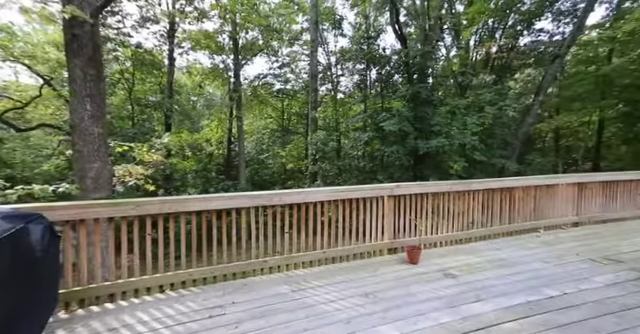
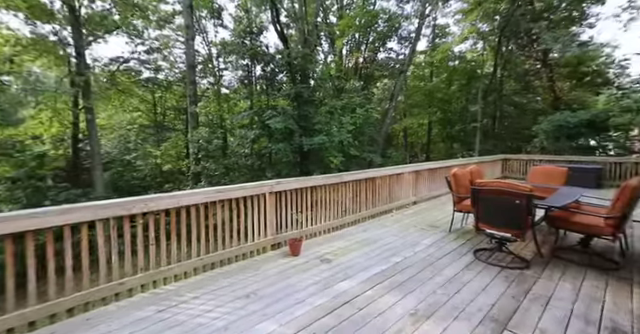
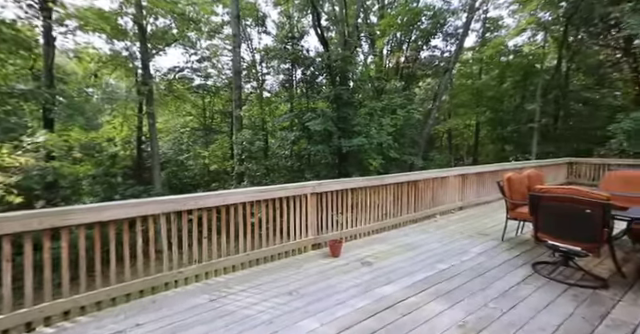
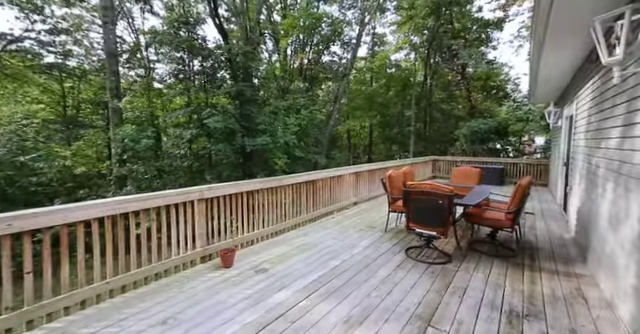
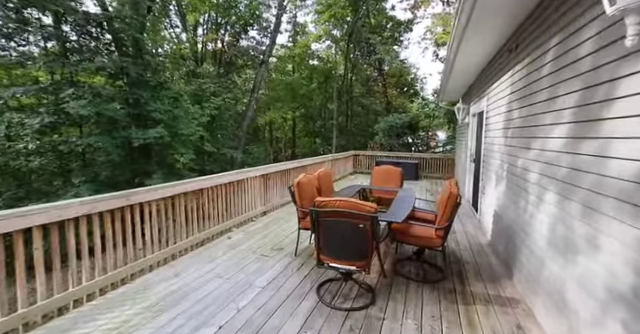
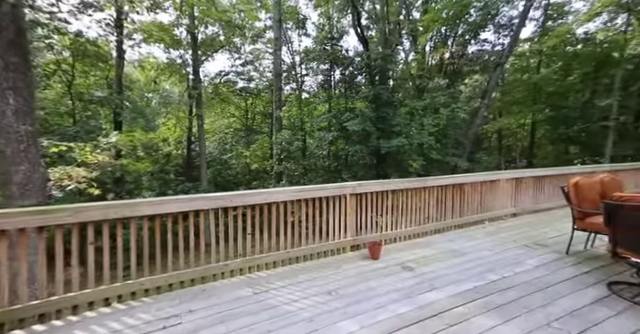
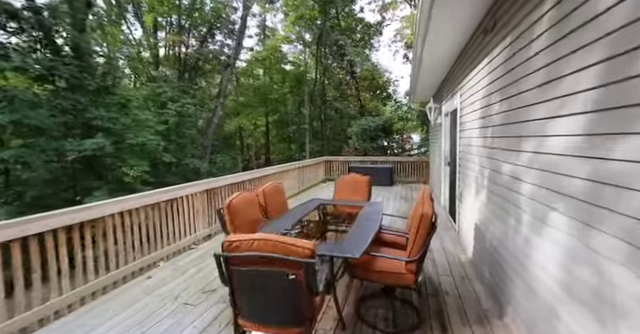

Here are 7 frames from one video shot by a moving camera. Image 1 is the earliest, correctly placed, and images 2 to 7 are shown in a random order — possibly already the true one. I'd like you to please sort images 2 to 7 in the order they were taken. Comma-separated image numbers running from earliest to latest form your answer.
6, 3, 2, 4, 5, 7
